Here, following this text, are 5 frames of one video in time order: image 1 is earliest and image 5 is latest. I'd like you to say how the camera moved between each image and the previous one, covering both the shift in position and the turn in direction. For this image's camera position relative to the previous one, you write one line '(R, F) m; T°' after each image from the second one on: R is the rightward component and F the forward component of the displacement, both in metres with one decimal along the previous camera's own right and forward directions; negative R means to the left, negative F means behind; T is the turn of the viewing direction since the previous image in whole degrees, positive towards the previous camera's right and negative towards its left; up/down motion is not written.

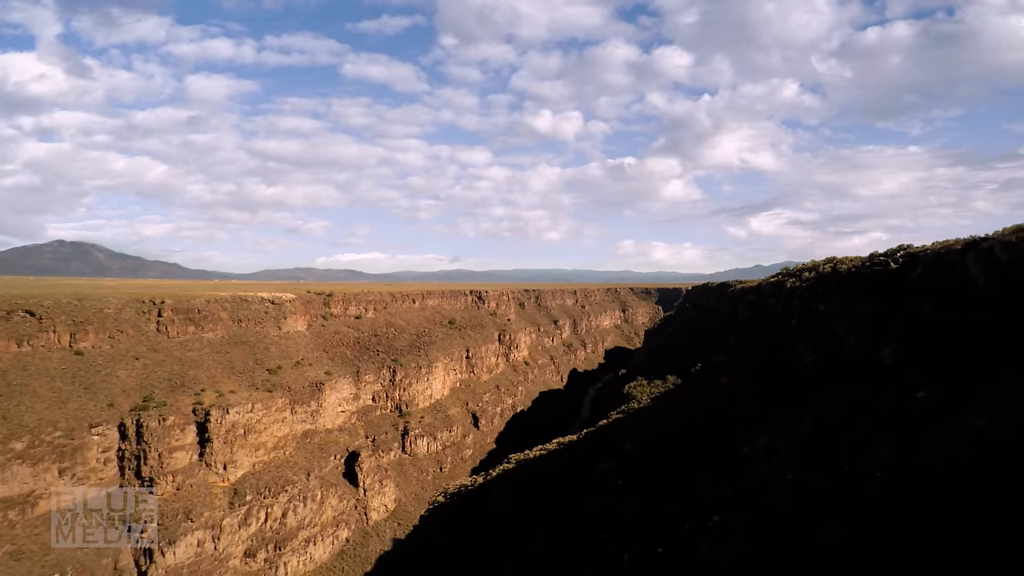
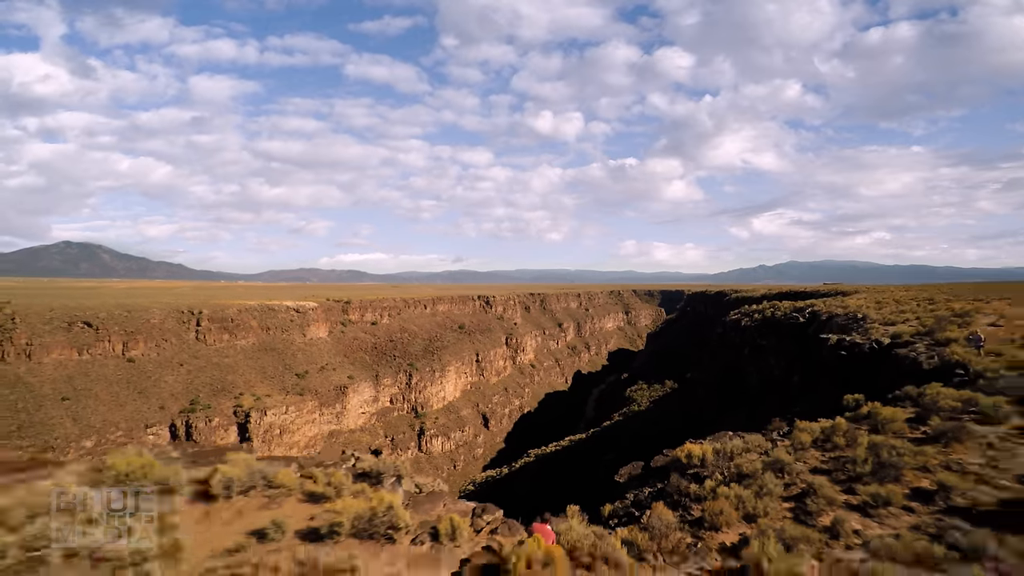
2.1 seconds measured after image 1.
(-0.6, -3.0) m; 0°
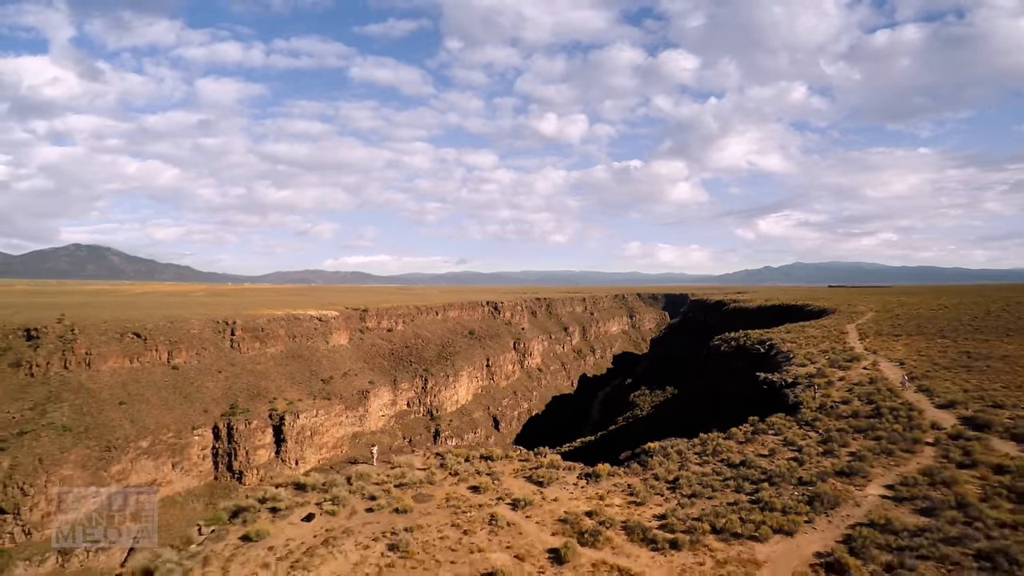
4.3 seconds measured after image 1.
(-0.6, -2.9) m; -1°
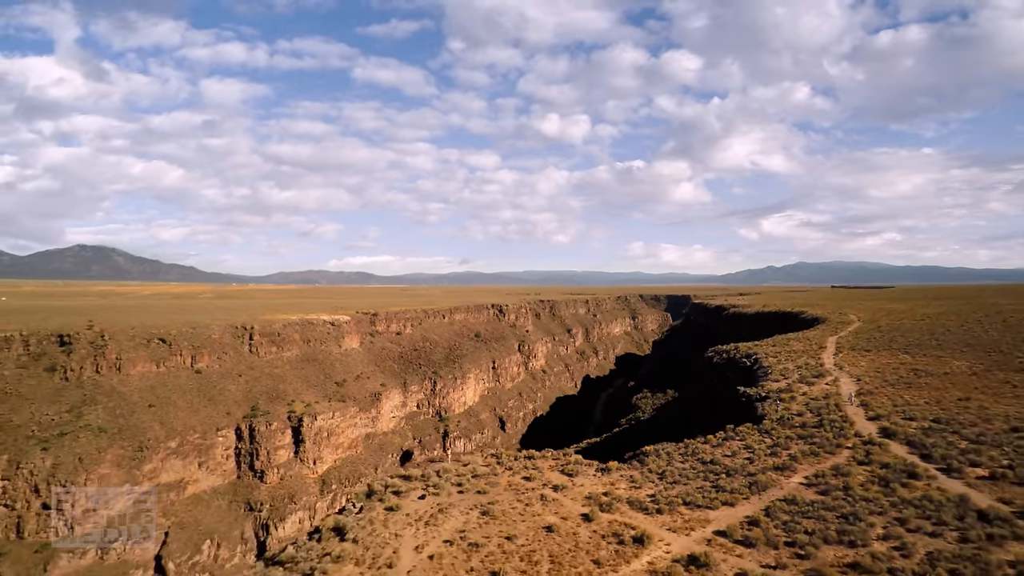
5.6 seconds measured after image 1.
(-0.4, -1.7) m; 0°
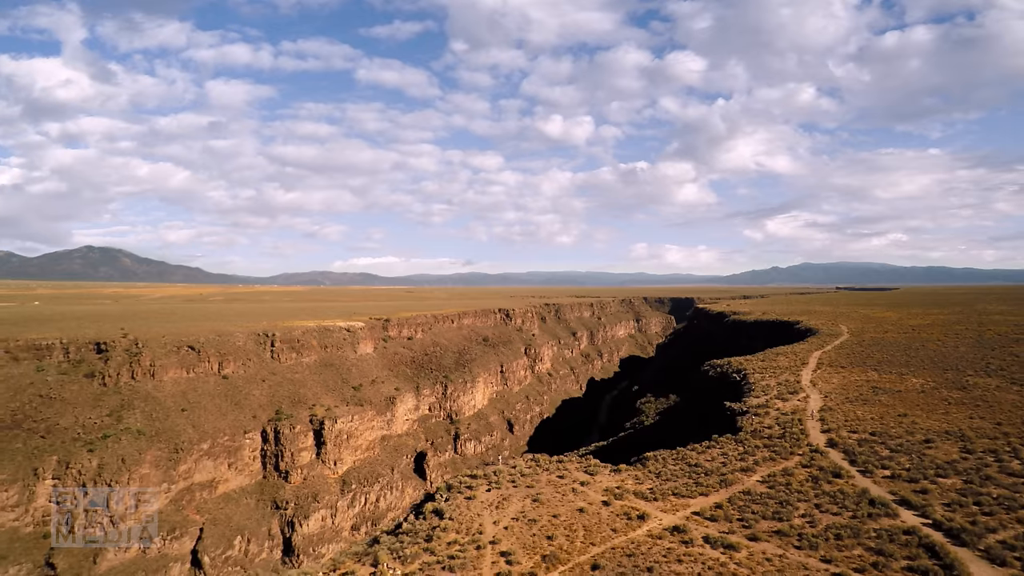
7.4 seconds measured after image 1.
(-0.5, -2.0) m; 0°
